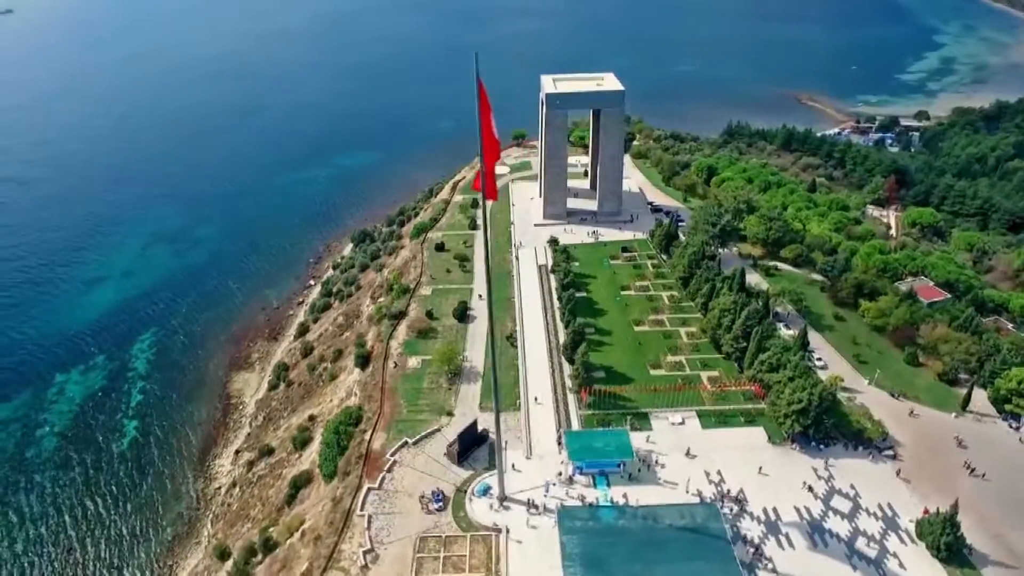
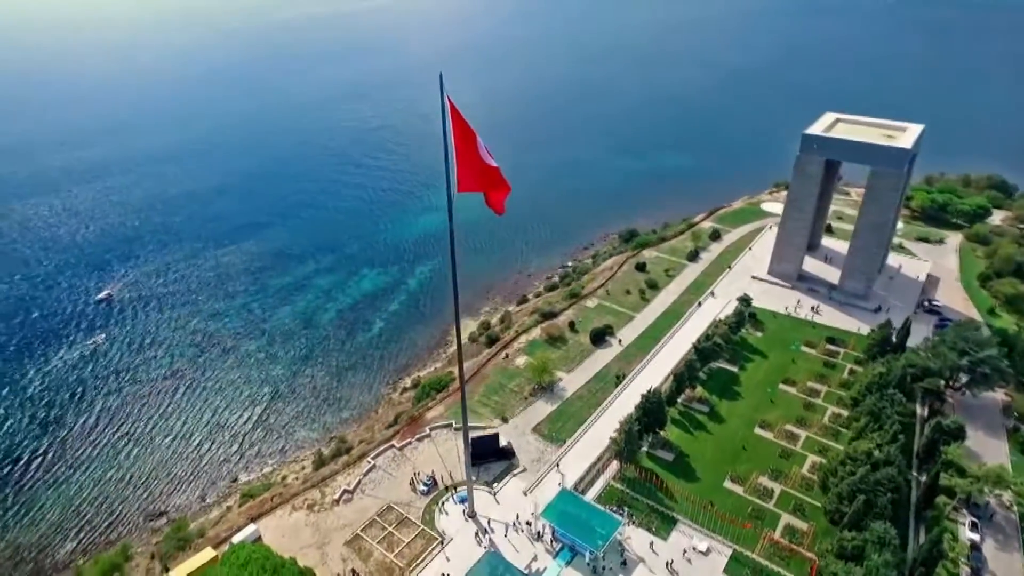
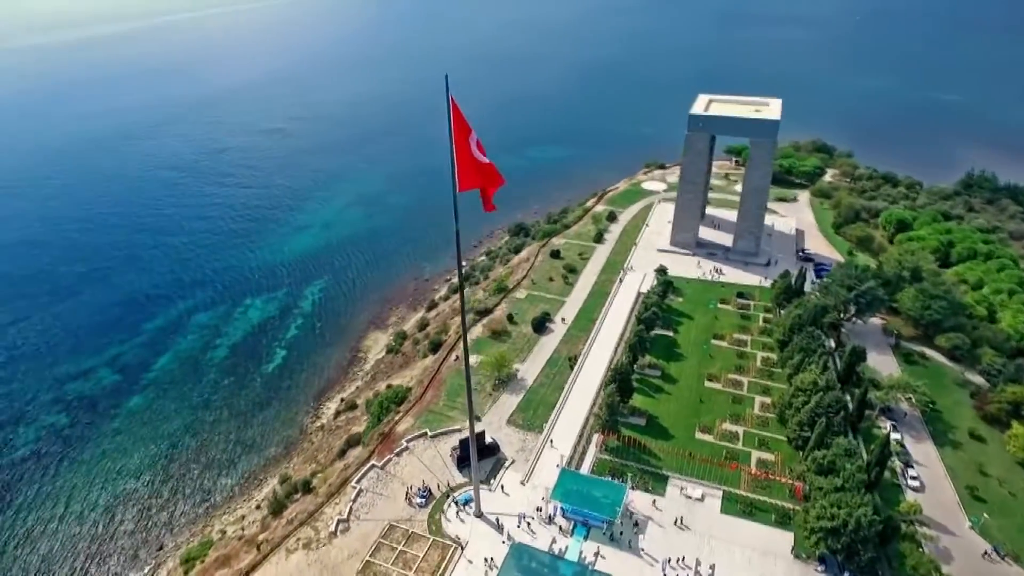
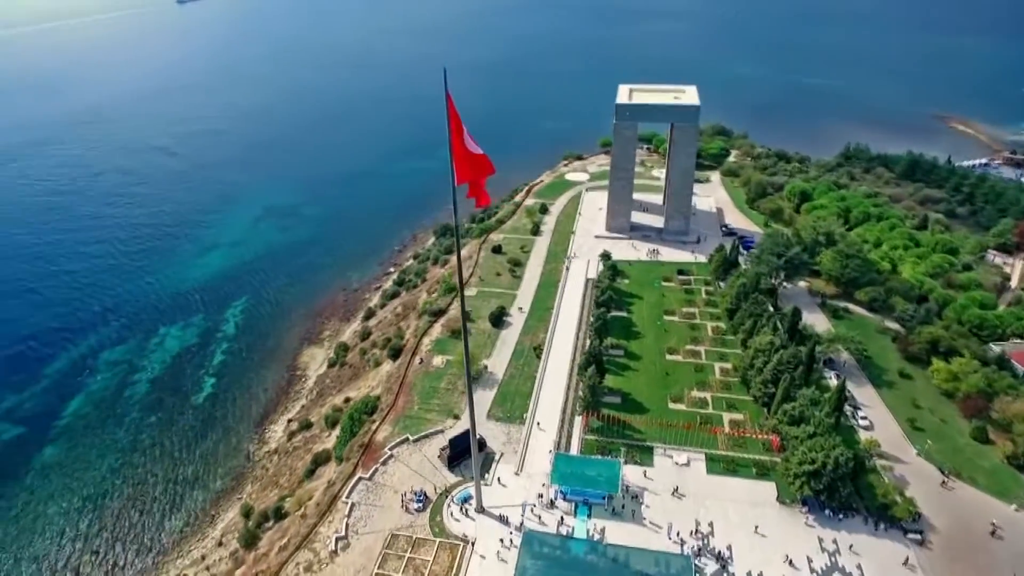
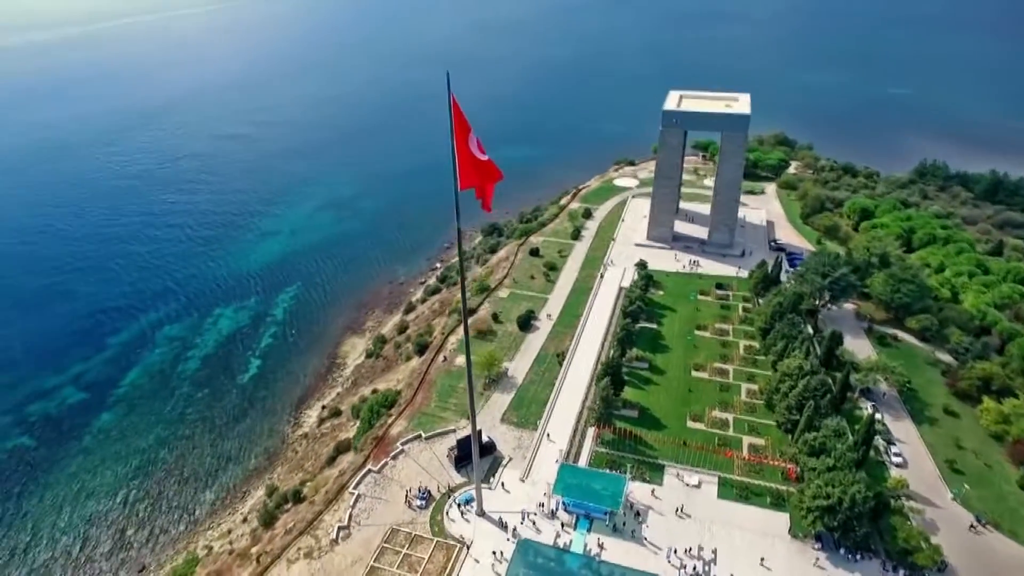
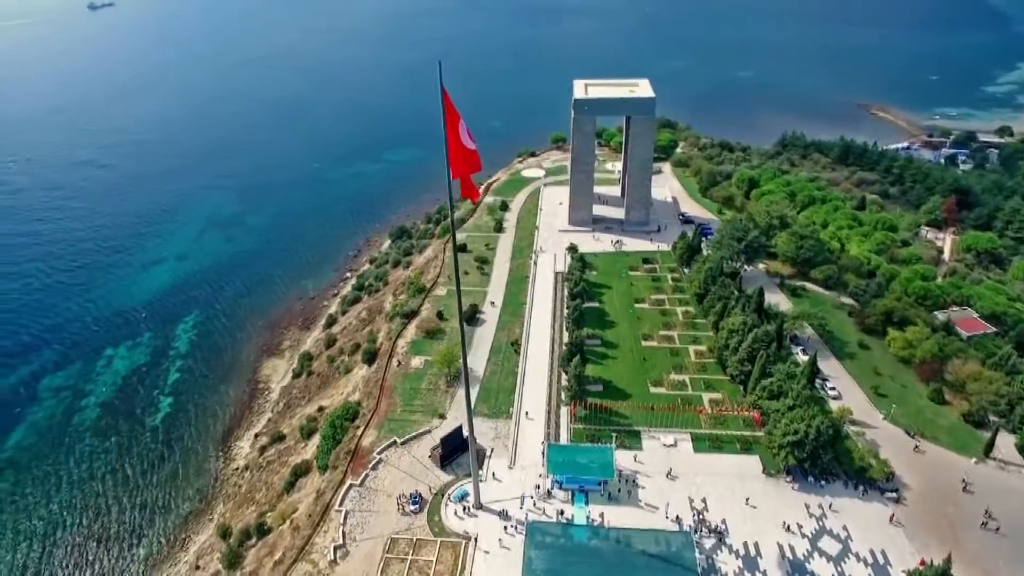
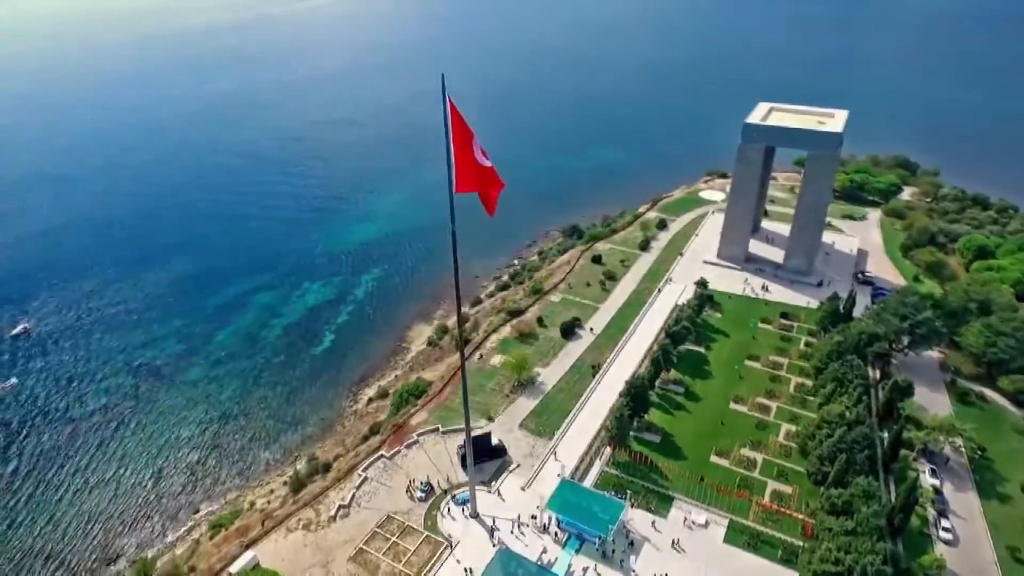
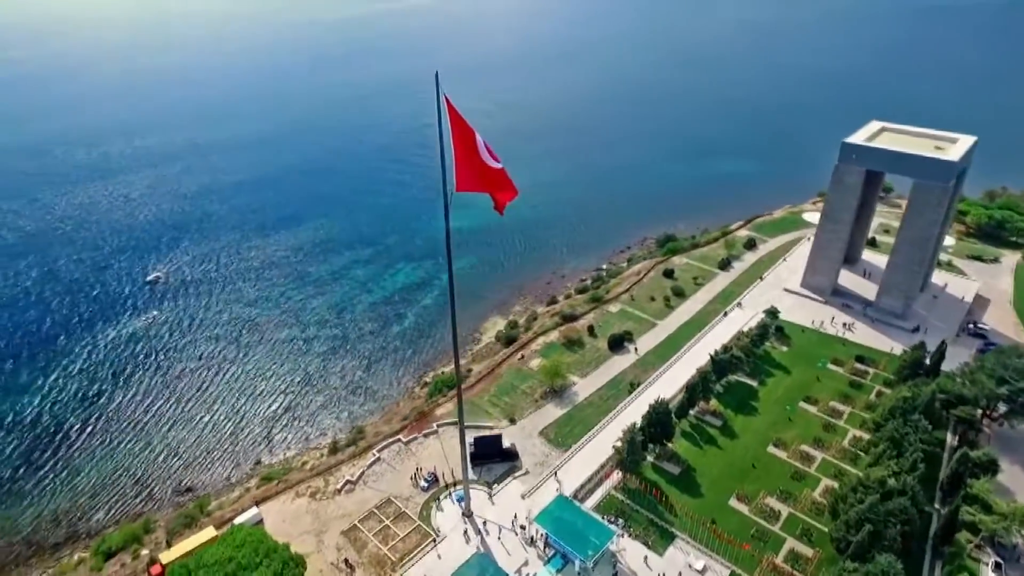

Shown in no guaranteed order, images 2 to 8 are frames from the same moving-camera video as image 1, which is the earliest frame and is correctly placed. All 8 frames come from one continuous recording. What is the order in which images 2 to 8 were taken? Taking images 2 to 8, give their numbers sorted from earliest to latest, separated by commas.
6, 4, 5, 3, 7, 2, 8
